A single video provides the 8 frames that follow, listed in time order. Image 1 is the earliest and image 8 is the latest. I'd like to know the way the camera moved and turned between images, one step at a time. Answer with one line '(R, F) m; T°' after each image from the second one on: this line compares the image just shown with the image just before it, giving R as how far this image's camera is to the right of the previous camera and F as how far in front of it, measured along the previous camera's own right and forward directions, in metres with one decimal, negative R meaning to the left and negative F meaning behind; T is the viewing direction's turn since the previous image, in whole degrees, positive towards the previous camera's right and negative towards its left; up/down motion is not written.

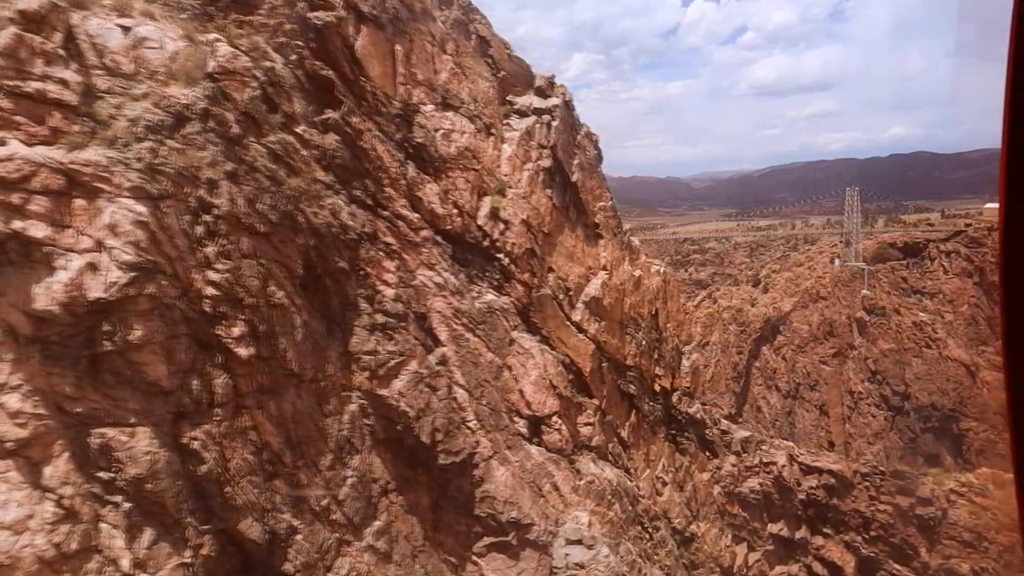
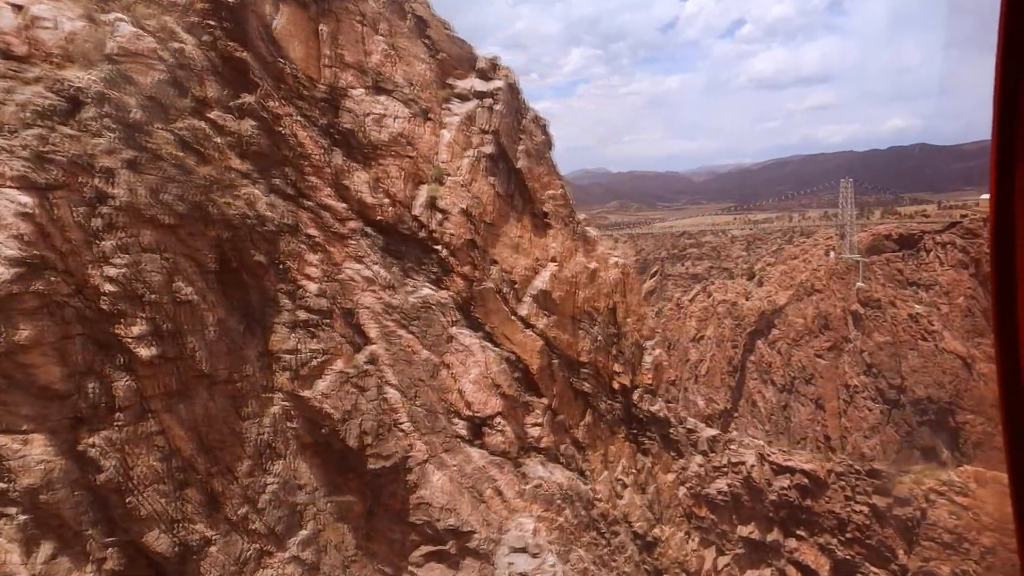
(+0.5, +0.4) m; 0°
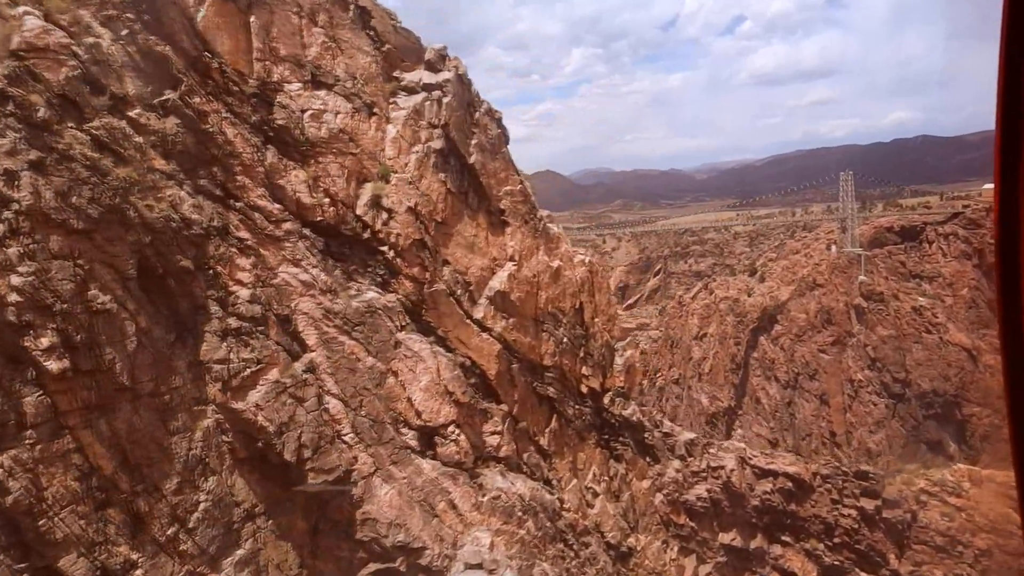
(+0.4, +0.3) m; -1°
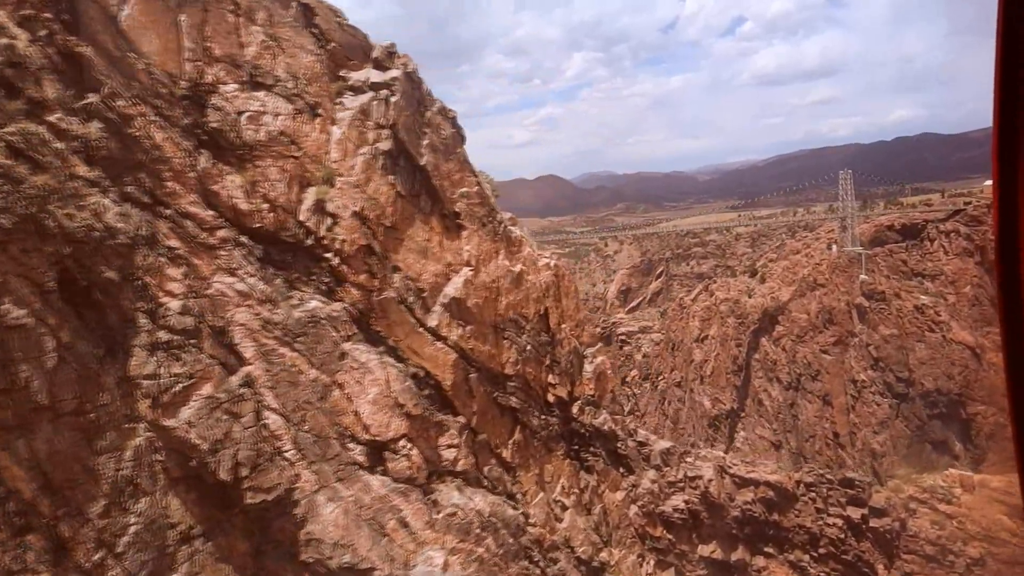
(+0.4, +0.3) m; -1°
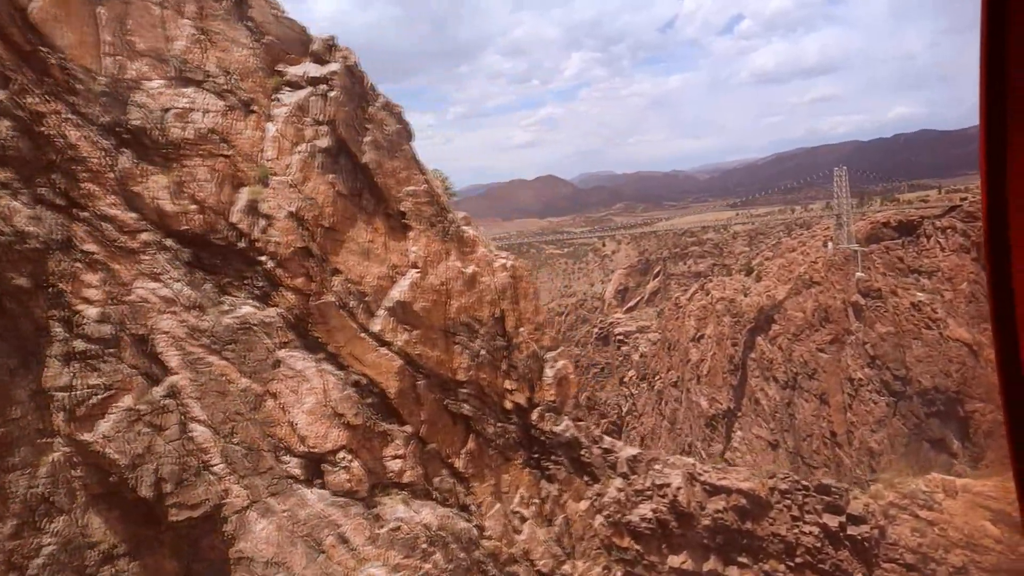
(+0.4, +0.3) m; 0°
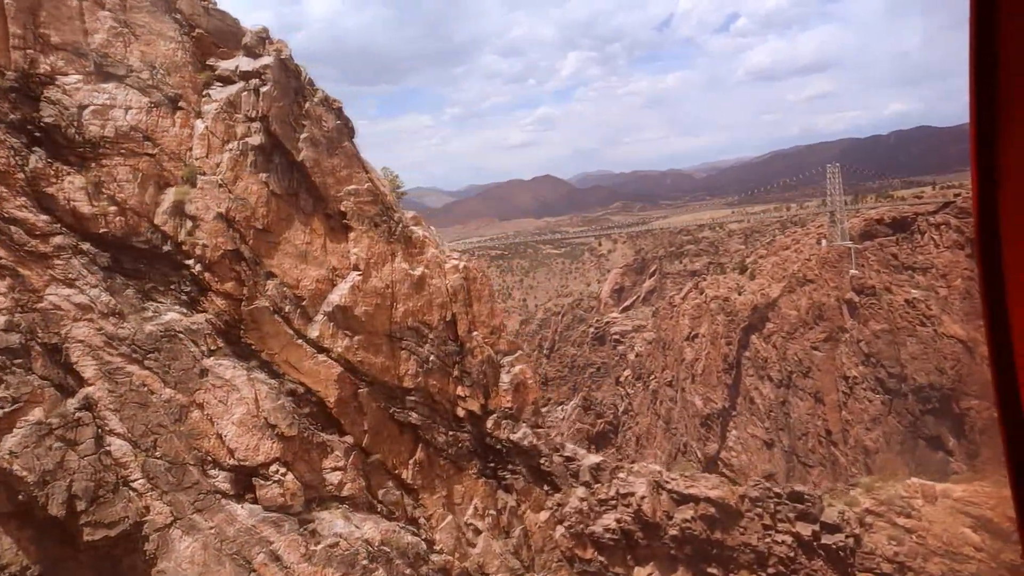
(+0.4, +0.3) m; 0°
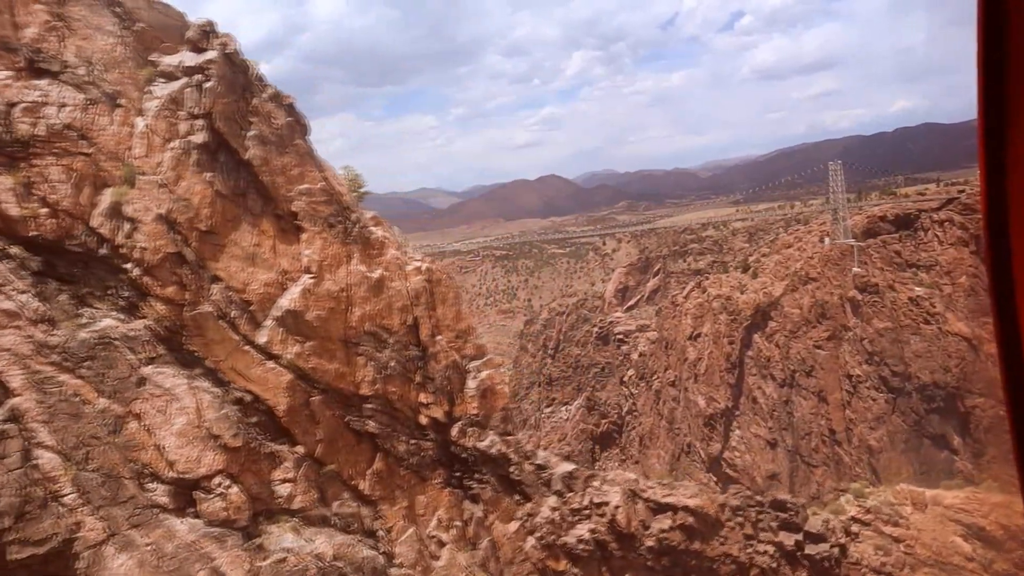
(+0.3, +0.2) m; -1°
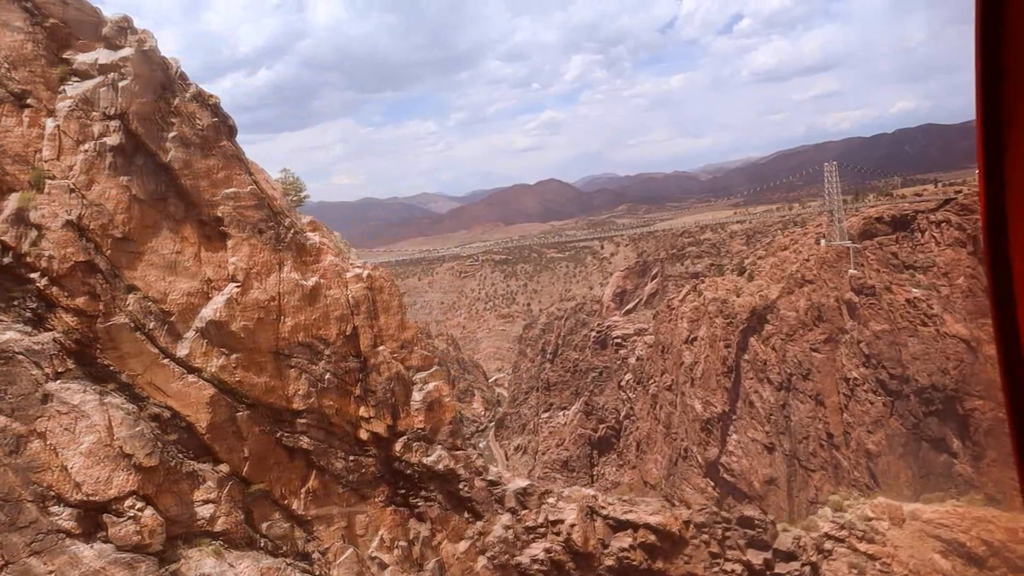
(+0.4, +0.3) m; 0°
